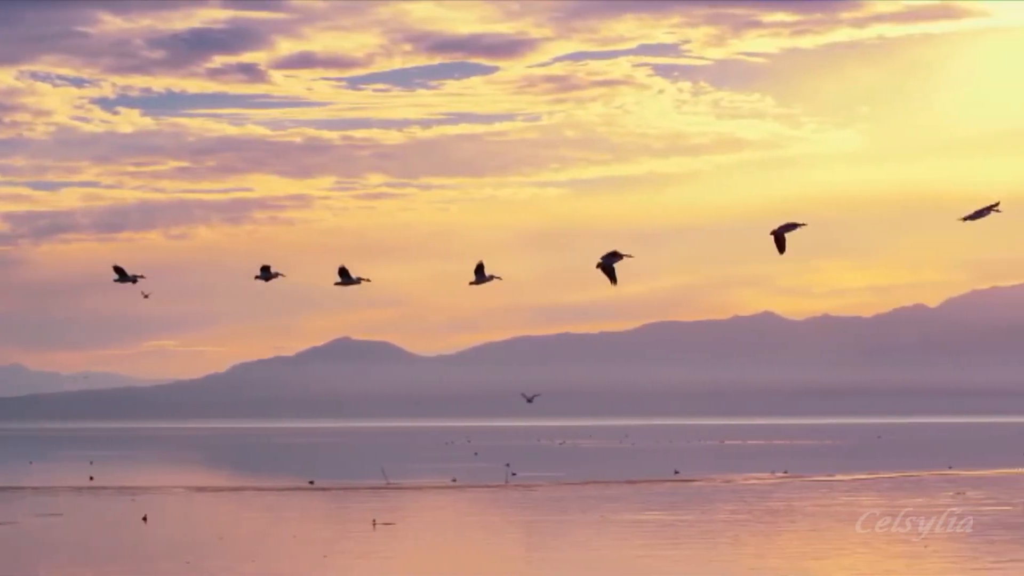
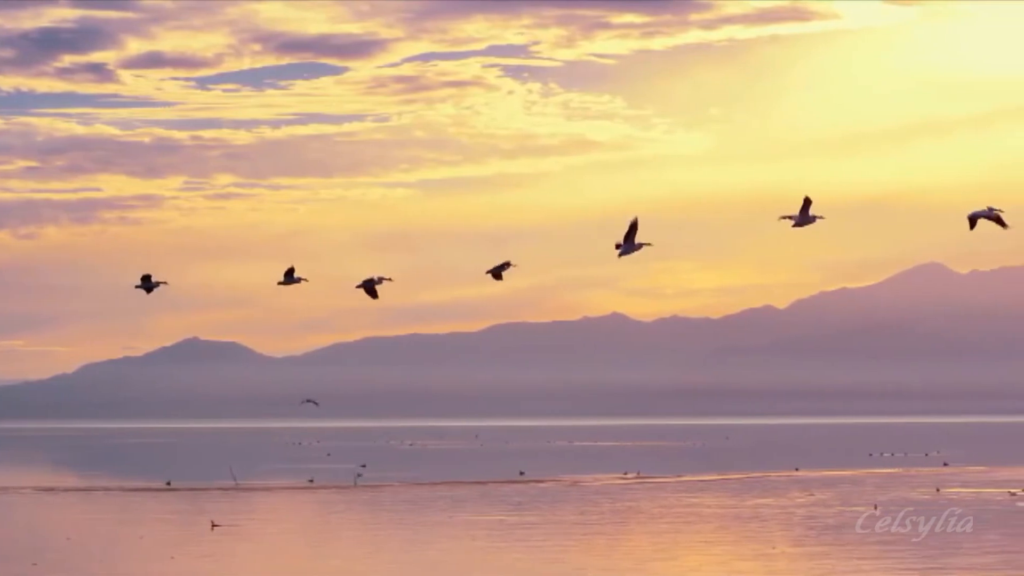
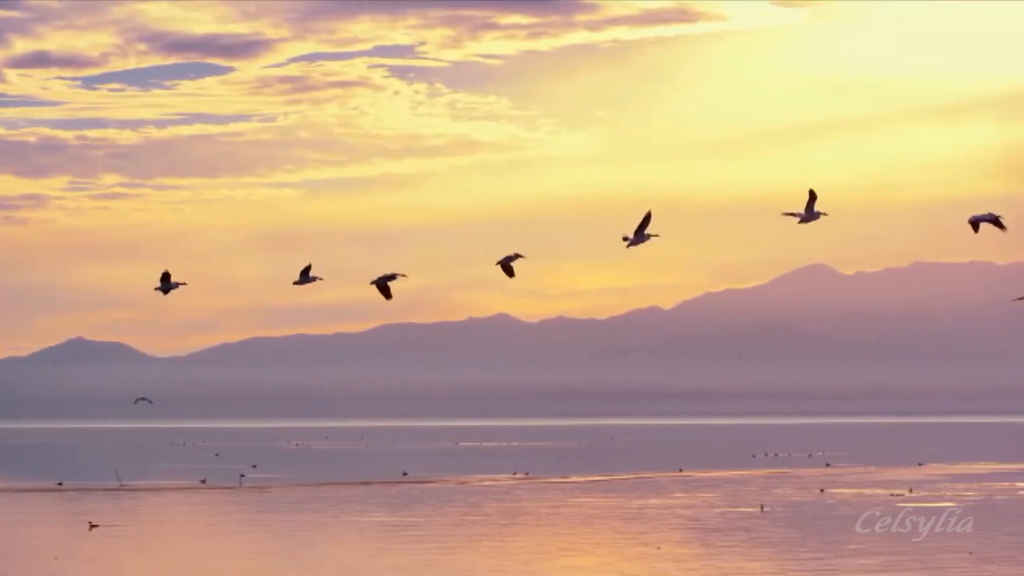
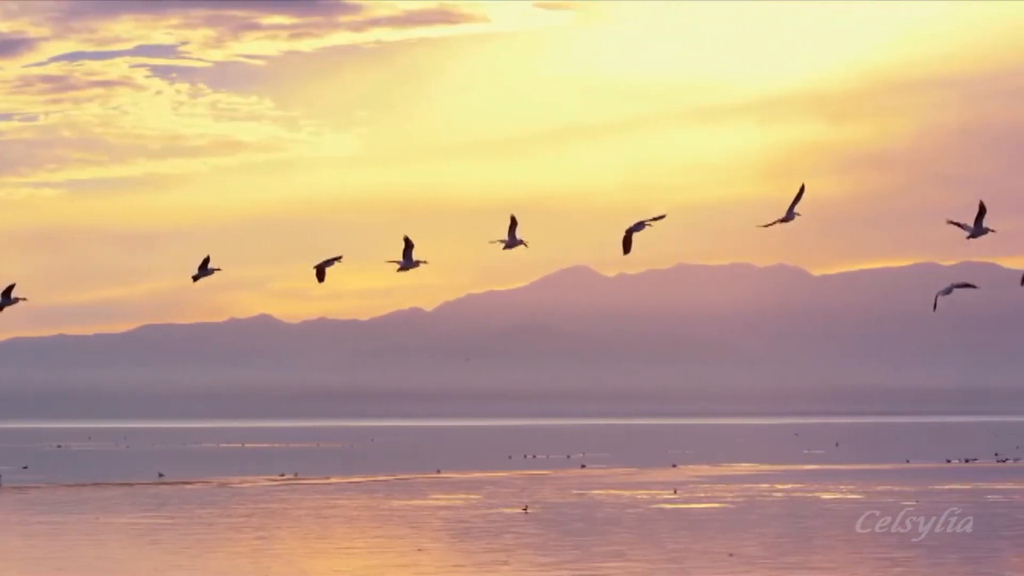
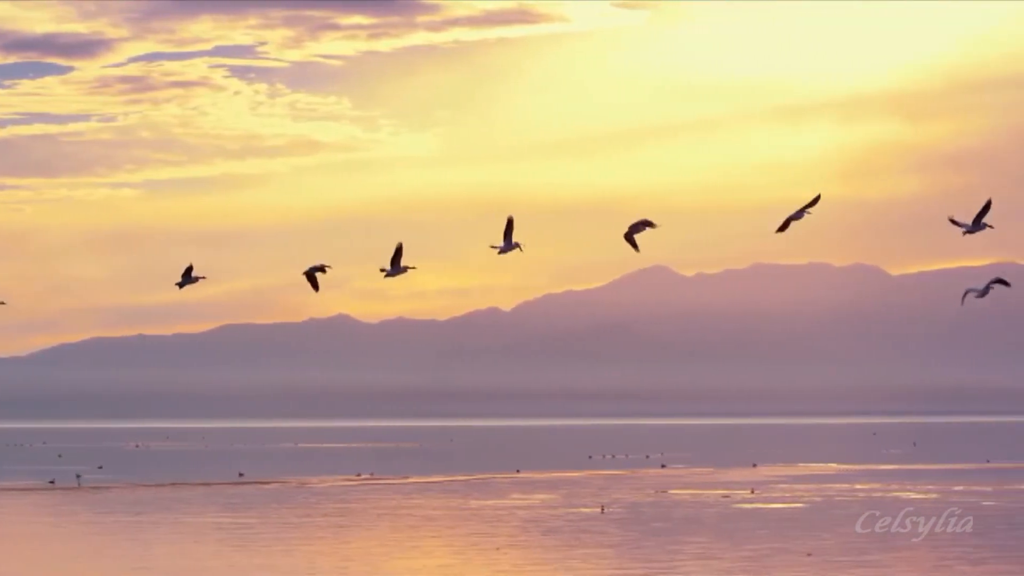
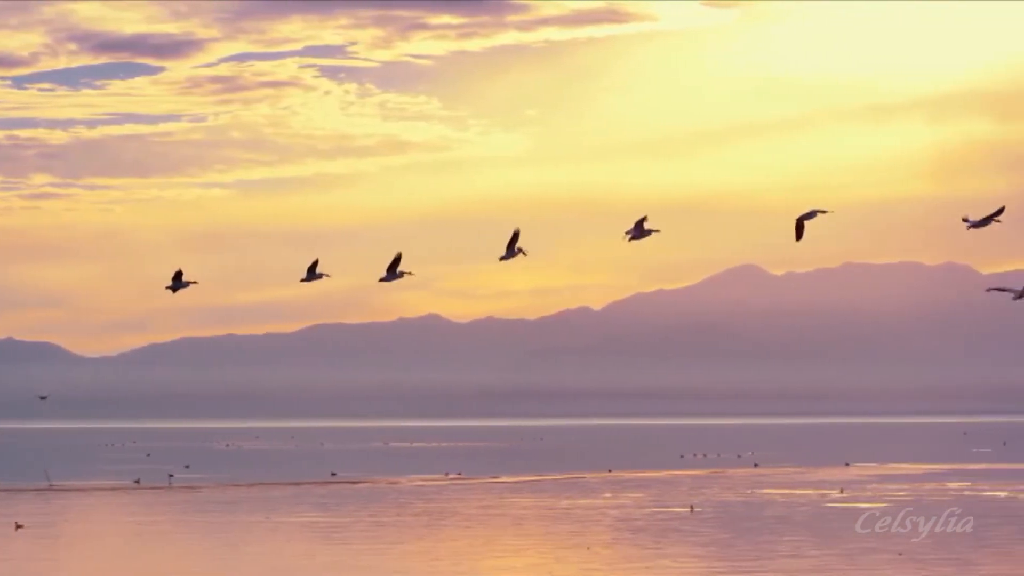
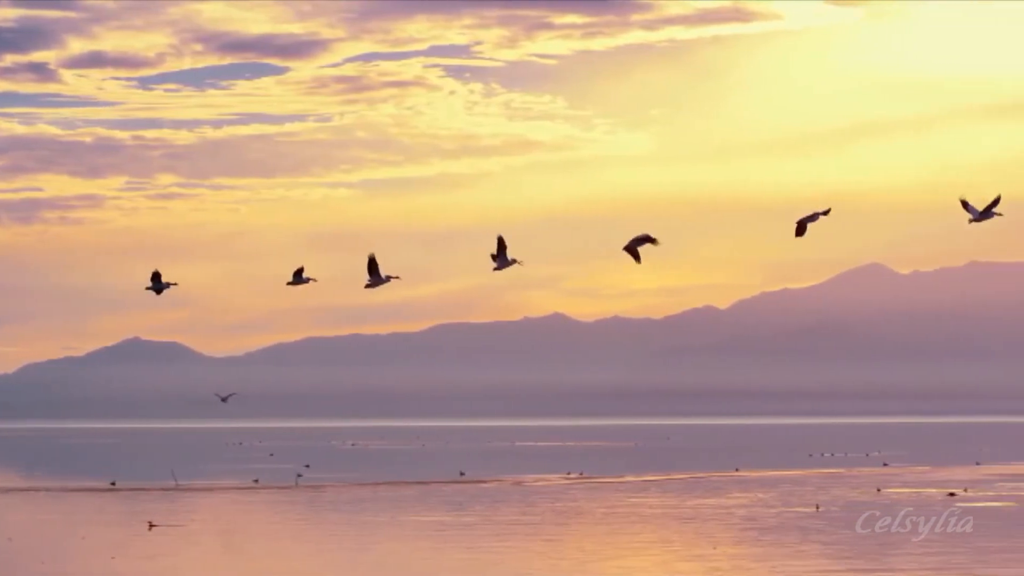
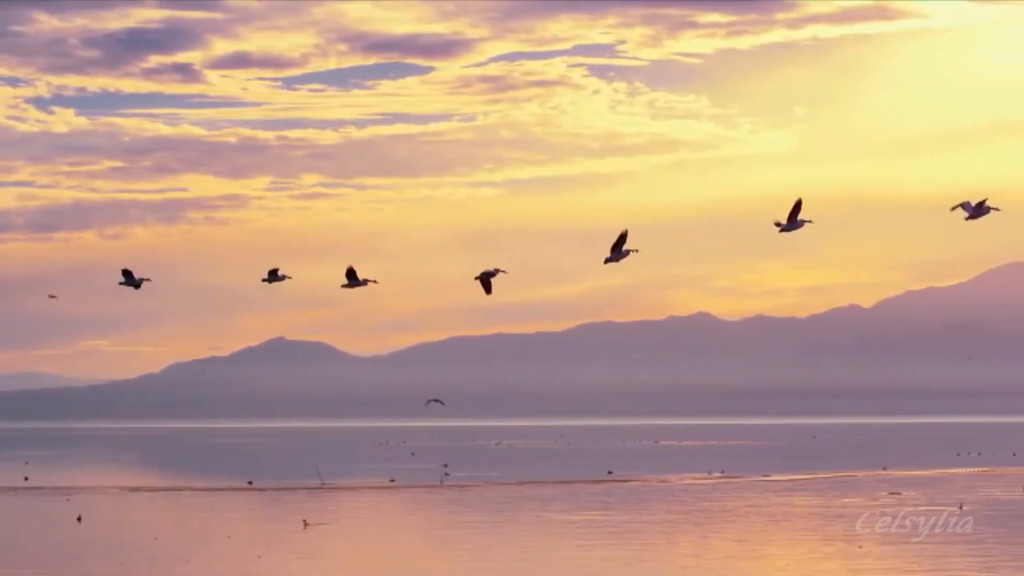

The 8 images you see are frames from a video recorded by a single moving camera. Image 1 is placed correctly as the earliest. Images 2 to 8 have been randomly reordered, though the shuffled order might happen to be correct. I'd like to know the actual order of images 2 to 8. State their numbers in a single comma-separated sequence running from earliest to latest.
8, 2, 7, 3, 6, 5, 4
